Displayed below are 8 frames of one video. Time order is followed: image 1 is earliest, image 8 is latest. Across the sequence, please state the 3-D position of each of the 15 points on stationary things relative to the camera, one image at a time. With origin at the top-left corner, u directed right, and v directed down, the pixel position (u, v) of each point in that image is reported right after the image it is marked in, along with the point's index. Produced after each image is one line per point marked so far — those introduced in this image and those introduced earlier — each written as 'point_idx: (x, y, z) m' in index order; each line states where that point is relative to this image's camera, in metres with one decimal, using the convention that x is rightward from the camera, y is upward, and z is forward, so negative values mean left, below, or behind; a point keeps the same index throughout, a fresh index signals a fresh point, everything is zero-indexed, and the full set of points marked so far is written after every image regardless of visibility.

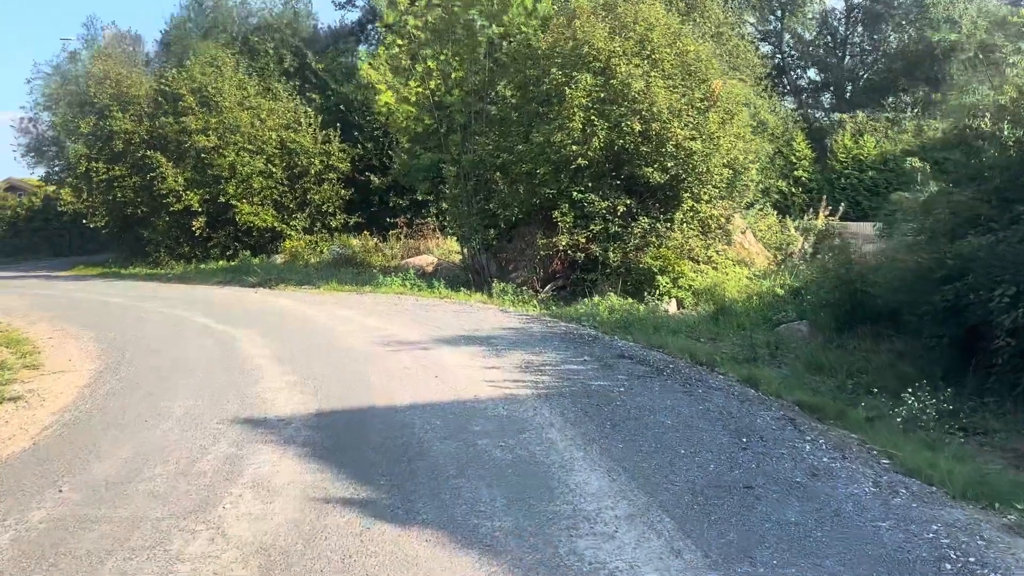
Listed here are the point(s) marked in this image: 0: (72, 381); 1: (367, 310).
0: (-4.6, -1.0, +8.5) m
1: (-2.3, -0.3, +12.8) m
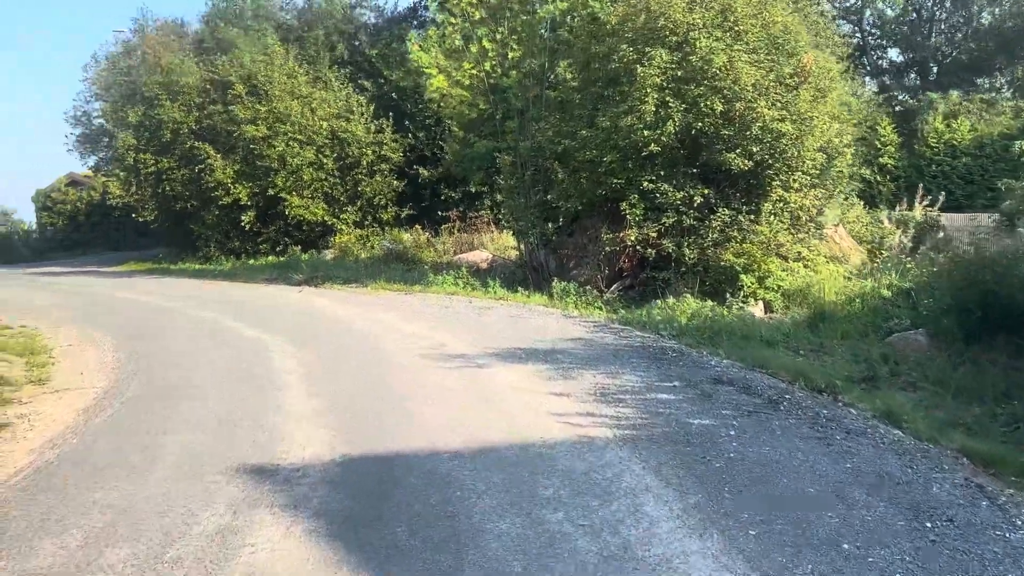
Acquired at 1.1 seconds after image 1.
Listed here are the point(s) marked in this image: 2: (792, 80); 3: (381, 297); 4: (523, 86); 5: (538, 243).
0: (-3.9, -1.0, +7.3) m
1: (-1.4, -0.4, +11.5) m
2: (+4.8, +3.5, +13.9) m
3: (-2.2, -0.1, +13.8) m
4: (+0.2, +4.1, +16.5) m
5: (+0.5, +0.9, +16.3) m
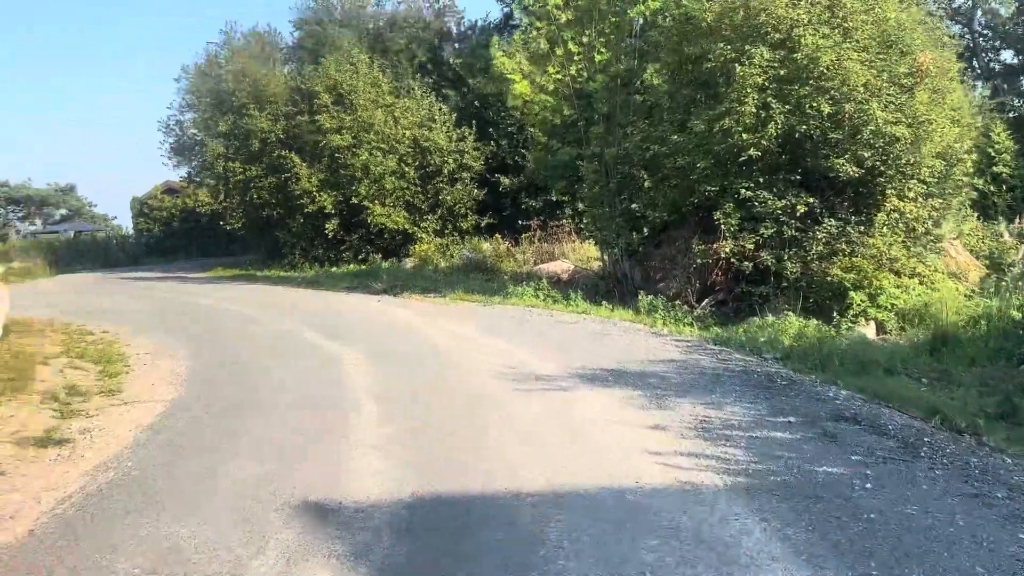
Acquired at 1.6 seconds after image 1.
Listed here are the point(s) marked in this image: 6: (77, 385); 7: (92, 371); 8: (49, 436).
0: (-3.2, -1.1, +7.0) m
1: (-0.3, -0.5, +10.9) m
2: (+6.2, +3.2, +12.7) m
3: (-0.8, -0.3, +13.3) m
4: (+1.9, +3.9, +15.8) m
5: (+2.1, +0.6, +15.5) m
6: (-4.5, -1.0, +8.5) m
7: (-4.8, -0.9, +9.3) m
8: (-3.7, -1.2, +6.5) m
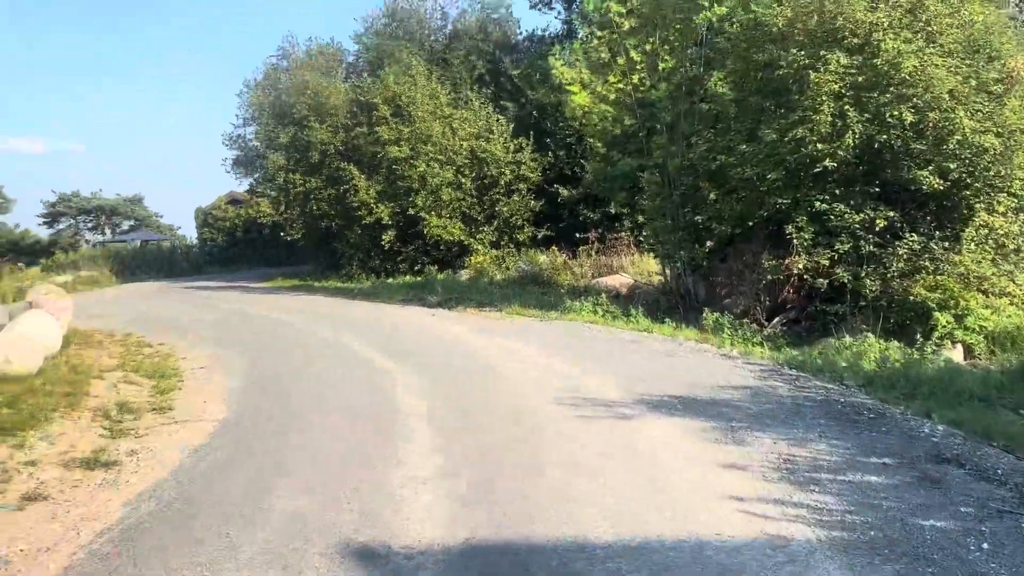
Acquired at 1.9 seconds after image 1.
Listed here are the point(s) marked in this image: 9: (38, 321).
0: (-2.7, -1.3, +6.8) m
1: (+0.5, -0.7, +10.5) m
2: (+7.1, +2.9, +11.9) m
3: (+0.1, -0.6, +12.9) m
4: (+3.0, +3.6, +15.2) m
5: (+3.2, +0.3, +14.9) m
6: (-3.9, -1.2, +8.3) m
7: (-4.1, -1.1, +9.2) m
8: (-3.2, -1.3, +6.3) m
9: (-6.6, -0.4, +11.3) m
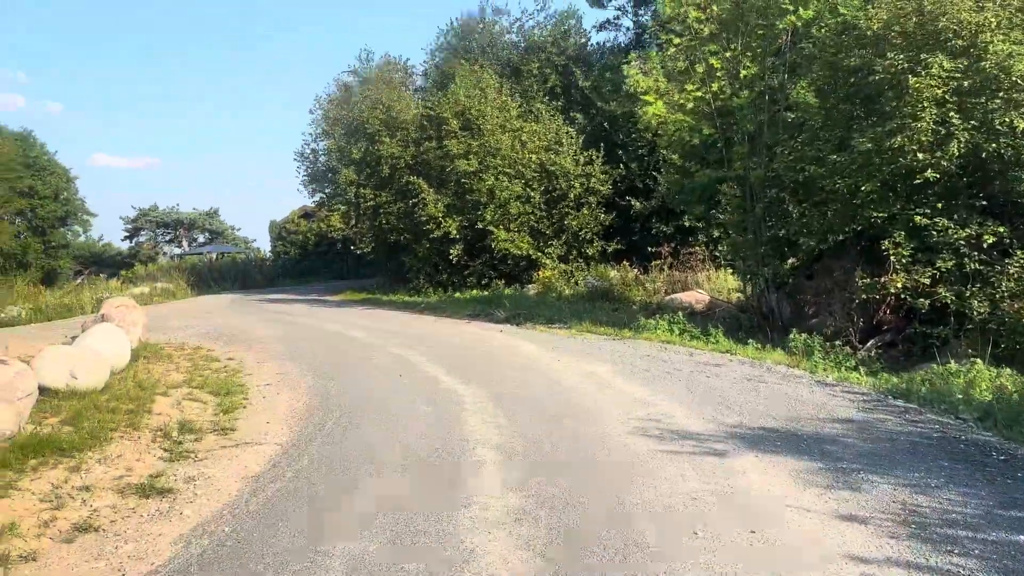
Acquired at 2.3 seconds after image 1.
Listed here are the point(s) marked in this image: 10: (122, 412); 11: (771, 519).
0: (-2.1, -1.4, +6.4) m
1: (+1.4, -1.0, +9.9) m
2: (+8.1, +2.7, +10.8) m
3: (+1.2, -0.8, +12.4) m
4: (+4.3, +3.2, +14.5) m
5: (+4.5, 0.0, +14.1) m
6: (-3.2, -1.3, +8.1) m
7: (-3.3, -1.3, +8.9) m
8: (-2.7, -1.4, +6.0) m
9: (-5.6, -0.6, +11.2) m
10: (-4.0, -1.3, +8.3) m
11: (+1.5, -1.3, +4.6) m
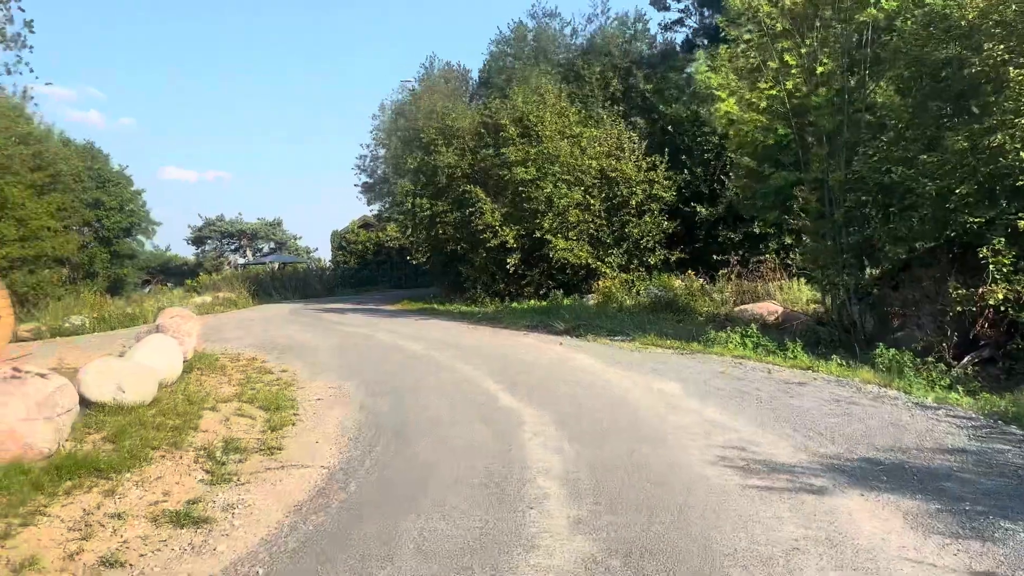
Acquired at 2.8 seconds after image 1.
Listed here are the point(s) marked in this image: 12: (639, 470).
0: (-1.6, -1.5, +5.9) m
1: (+2.1, -1.1, +9.1) m
2: (+8.9, +2.5, +9.6) m
3: (+2.1, -1.0, +11.6) m
4: (+5.4, +3.1, +13.6) m
5: (+5.5, -0.2, +13.2) m
6: (-2.6, -1.4, +7.7) m
7: (-2.7, -1.4, +8.5) m
8: (-2.2, -1.5, +5.5) m
9: (-4.7, -0.8, +11.0) m
10: (-3.4, -1.4, +8.0) m
11: (+1.8, -1.4, +3.9) m
12: (+0.9, -1.3, +5.8) m
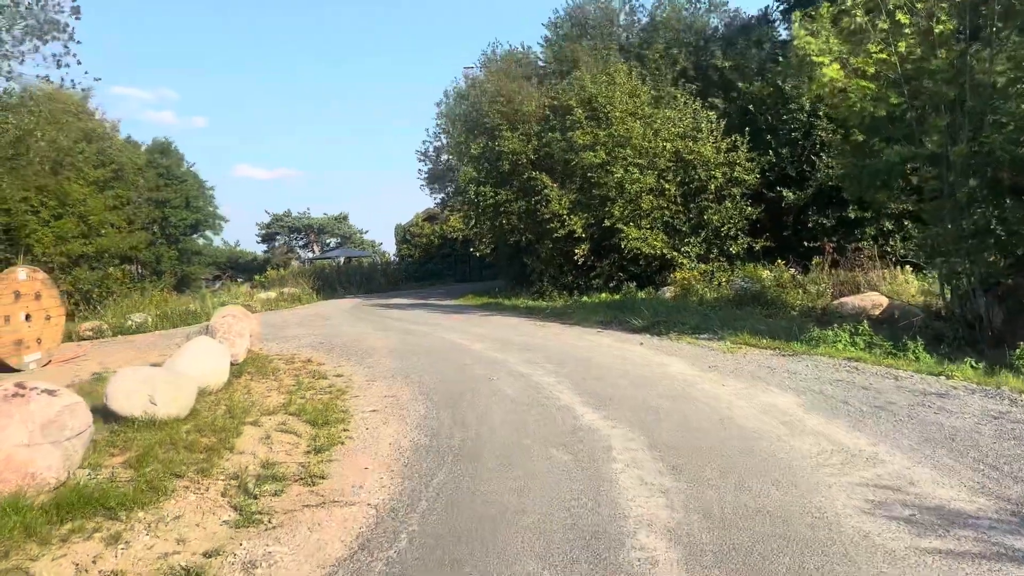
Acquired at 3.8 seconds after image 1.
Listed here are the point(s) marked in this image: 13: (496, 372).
0: (-1.1, -1.5, +4.8) m
1: (+2.9, -1.0, +7.7) m
2: (+9.6, +2.6, +7.6) m
3: (+3.0, -0.9, +10.2) m
4: (+6.4, +3.2, +11.8) m
5: (+6.5, 0.0, +11.4) m
6: (-1.9, -1.4, +6.6) m
7: (-1.9, -1.4, +7.5) m
8: (-1.7, -1.5, +4.4) m
9: (-3.8, -0.8, +10.1) m
10: (-2.7, -1.4, +7.0) m
11: (+2.2, -1.4, +2.5) m
12: (+1.4, -1.3, +4.4) m
13: (-0.2, -1.1, +10.1) m
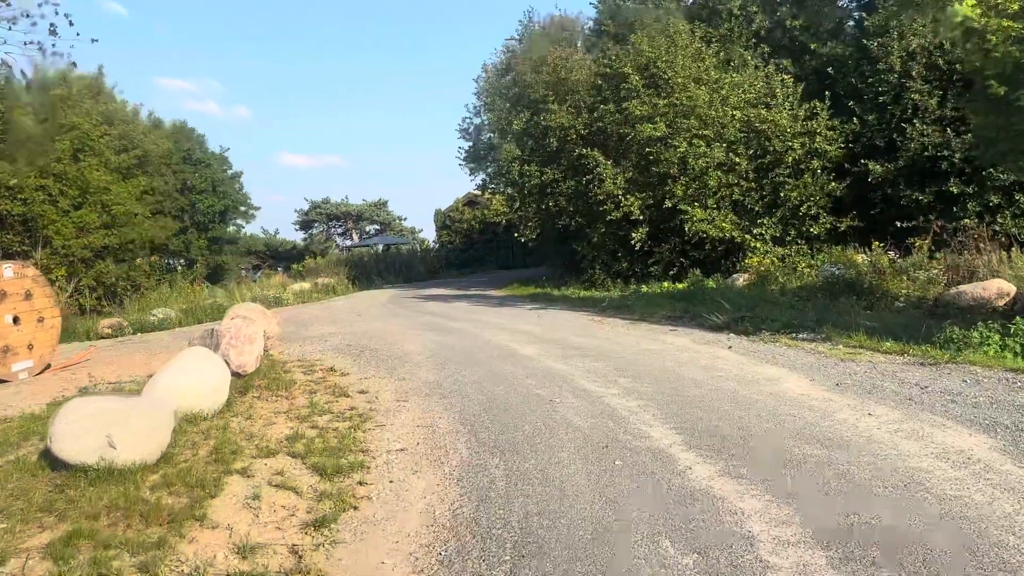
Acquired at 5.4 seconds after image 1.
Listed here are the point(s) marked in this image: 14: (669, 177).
0: (-0.7, -1.6, +2.8) m
1: (+3.4, -1.0, +5.4) m
2: (+10.1, +2.7, +5.0) m
3: (+3.7, -0.8, +7.9) m
4: (+7.1, +3.3, +9.3) m
5: (+7.2, +0.1, +9.0) m
6: (-1.4, -1.5, +4.6) m
7: (-1.4, -1.4, +5.5) m
8: (-1.3, -1.6, +2.5) m
9: (-3.2, -0.8, +8.2) m
10: (-2.2, -1.4, +5.0) m
11: (+2.4, -1.5, +0.3) m
12: (+1.8, -1.3, +2.3) m
13: (+0.5, -1.0, +8.0) m
14: (+3.8, +2.7, +19.5) m
